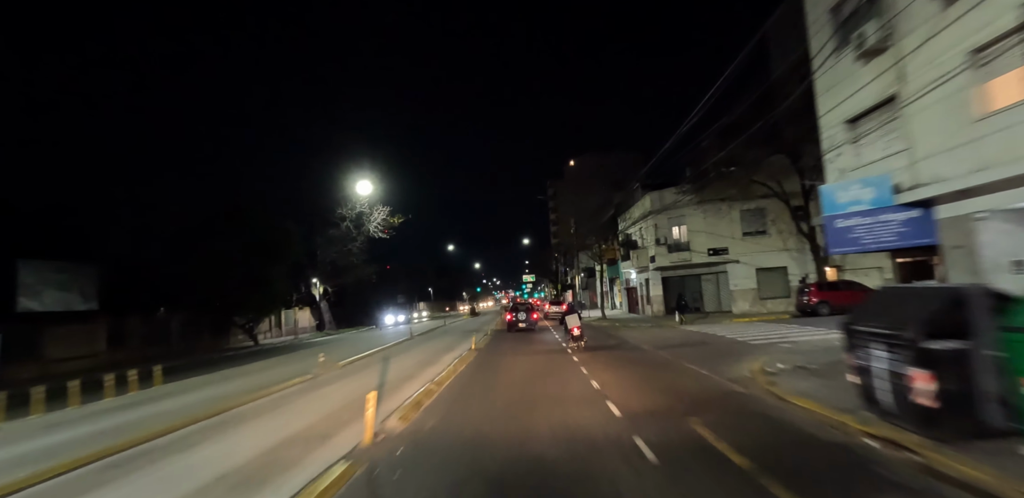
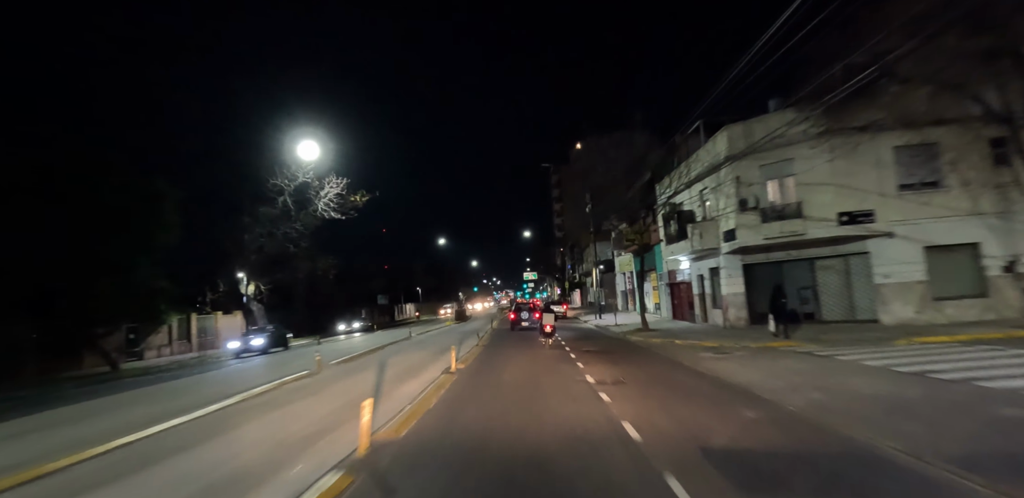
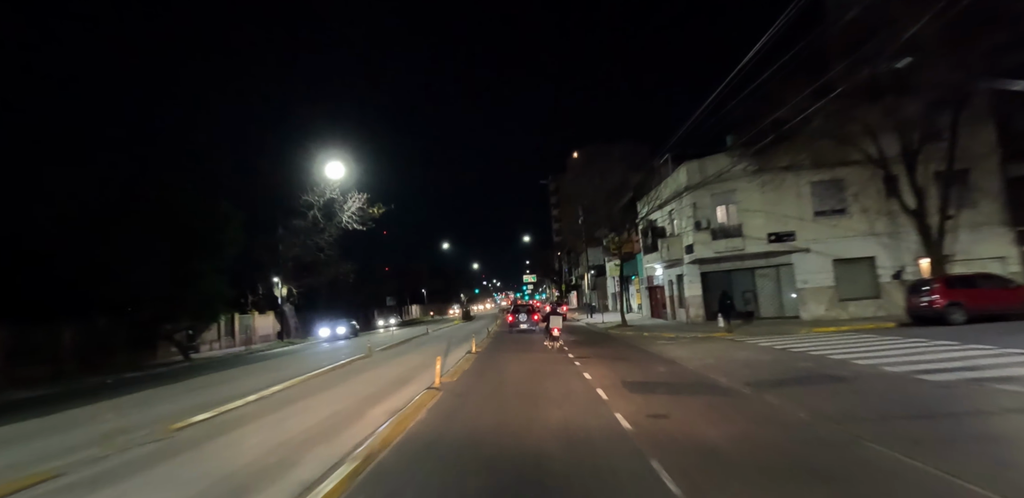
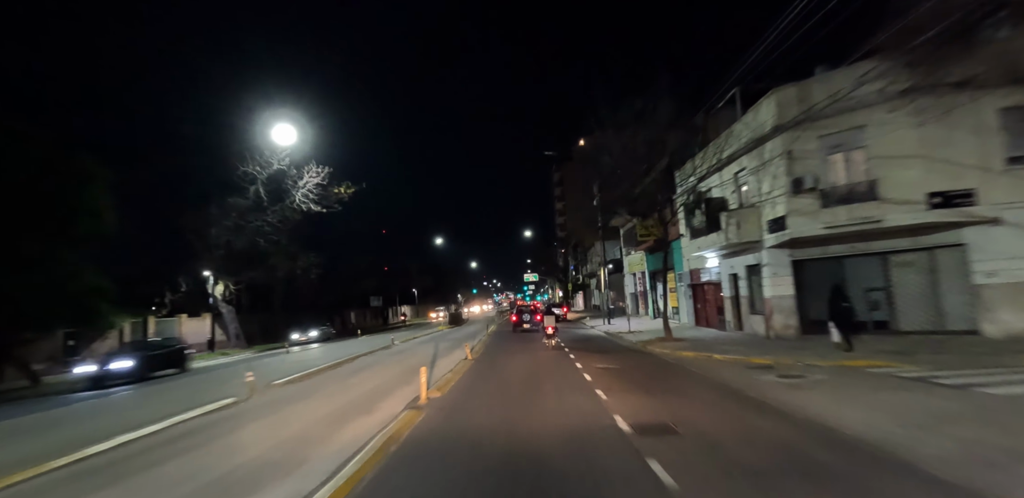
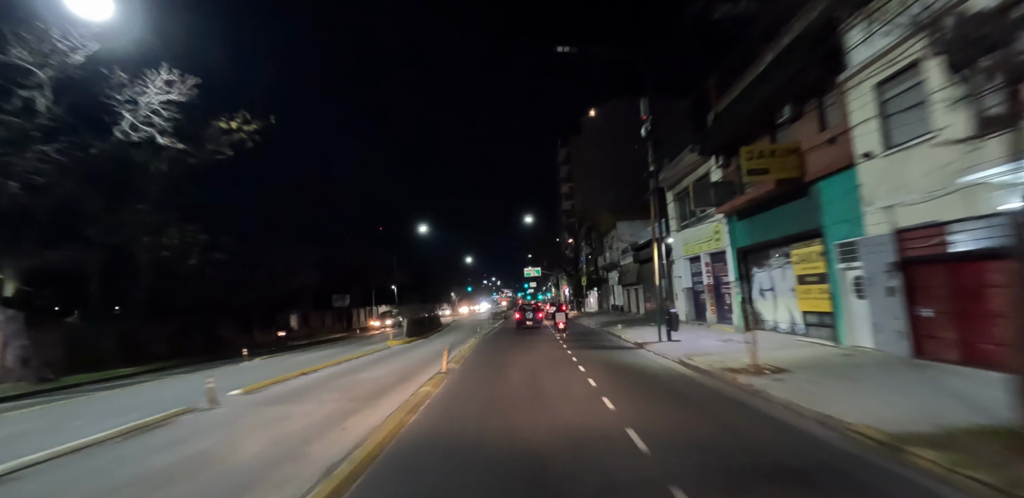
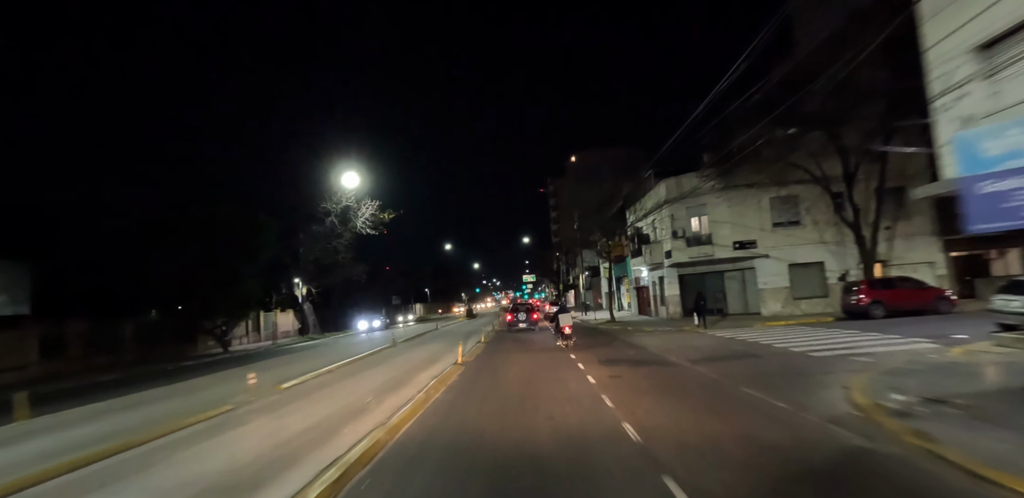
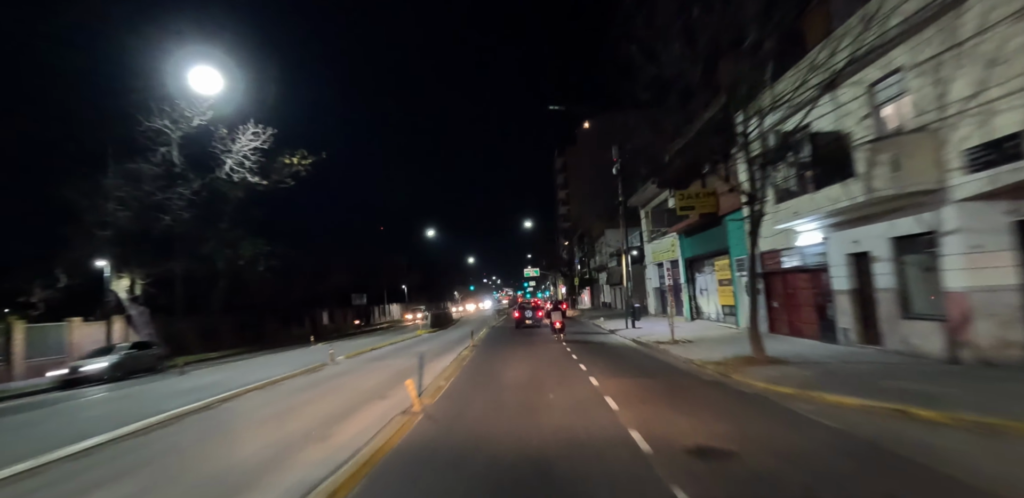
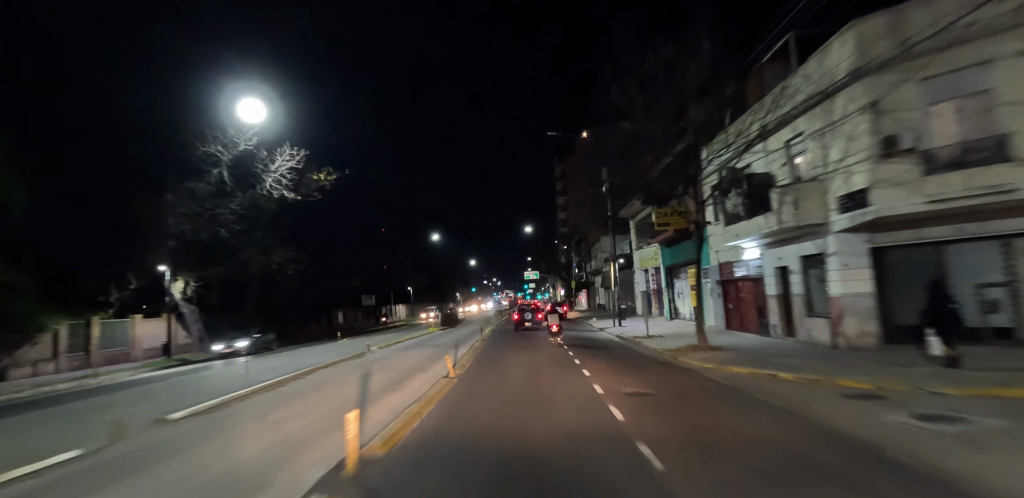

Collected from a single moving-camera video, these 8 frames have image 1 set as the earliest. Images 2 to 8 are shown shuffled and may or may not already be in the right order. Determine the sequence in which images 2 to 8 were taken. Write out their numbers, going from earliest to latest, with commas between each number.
6, 3, 2, 4, 8, 7, 5
